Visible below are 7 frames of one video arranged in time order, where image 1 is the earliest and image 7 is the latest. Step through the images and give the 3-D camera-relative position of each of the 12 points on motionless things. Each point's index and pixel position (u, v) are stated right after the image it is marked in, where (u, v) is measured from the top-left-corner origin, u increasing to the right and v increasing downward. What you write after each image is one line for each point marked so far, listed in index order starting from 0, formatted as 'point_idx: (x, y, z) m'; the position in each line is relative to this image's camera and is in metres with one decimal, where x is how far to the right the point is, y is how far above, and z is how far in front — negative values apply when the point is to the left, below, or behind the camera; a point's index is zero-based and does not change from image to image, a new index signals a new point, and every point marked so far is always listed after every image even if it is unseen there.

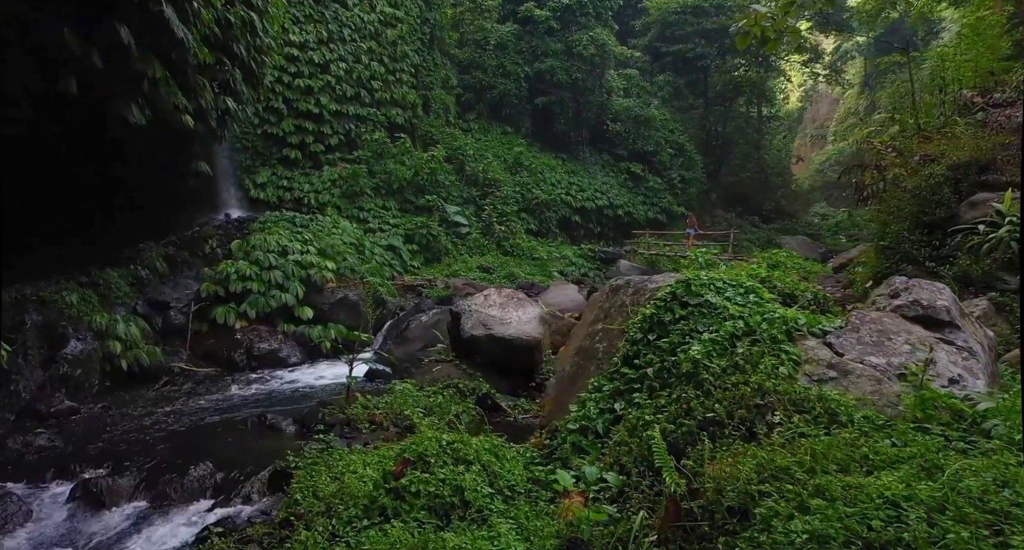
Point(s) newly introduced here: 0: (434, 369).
0: (-0.7, -0.9, +5.7) m
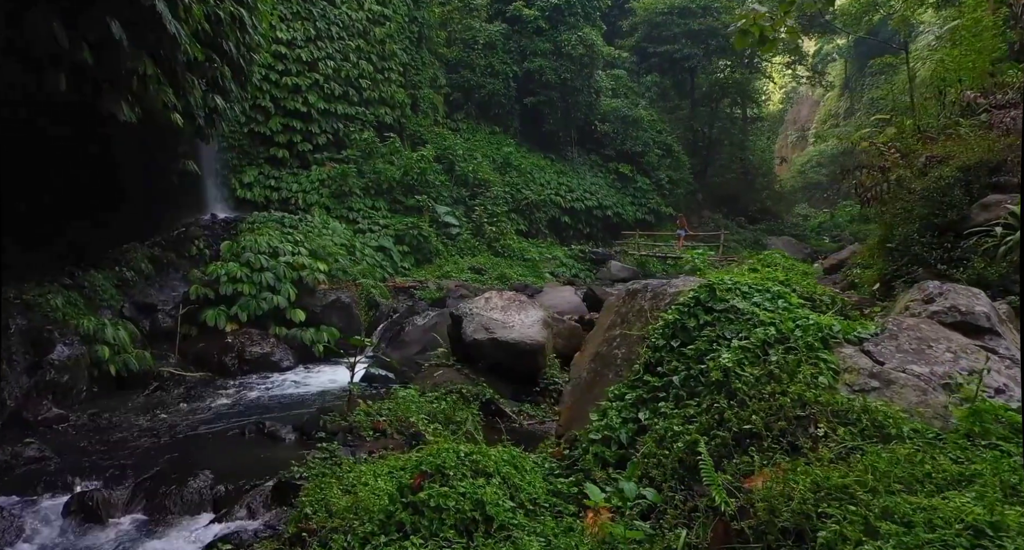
0: (-0.7, -0.9, +5.6) m
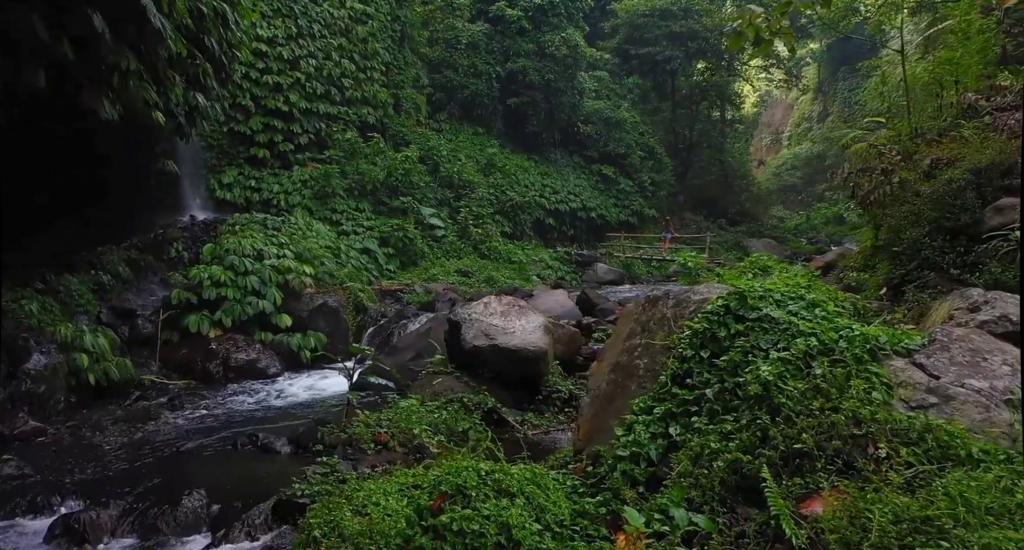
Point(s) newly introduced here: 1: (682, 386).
0: (-0.7, -0.9, +5.4) m
1: (+0.8, -0.5, +2.8) m
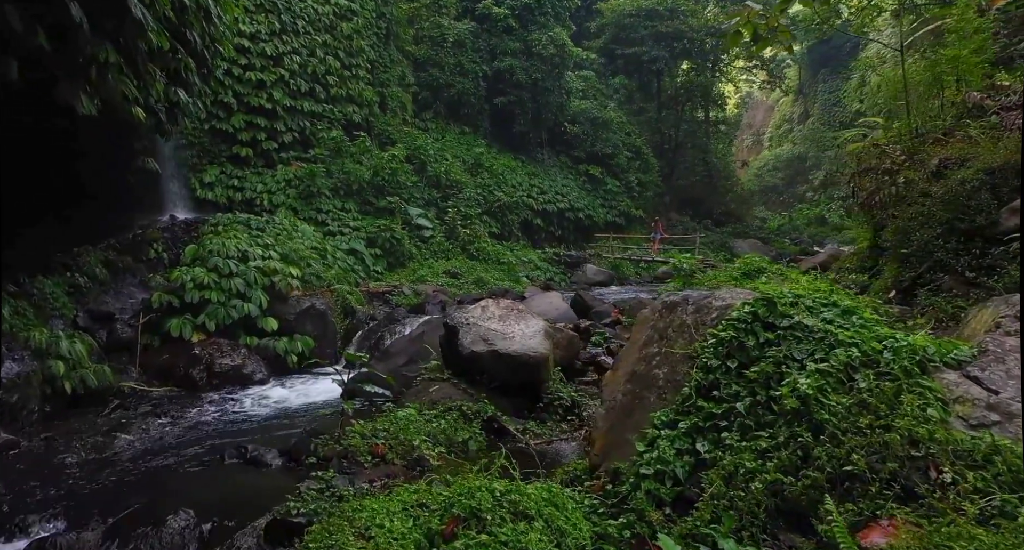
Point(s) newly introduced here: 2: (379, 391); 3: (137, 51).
0: (-0.7, -1.0, +5.2) m
1: (+0.9, -0.5, +2.7) m
2: (-1.3, -1.1, +5.7) m
3: (-3.2, +1.9, +5.2) m
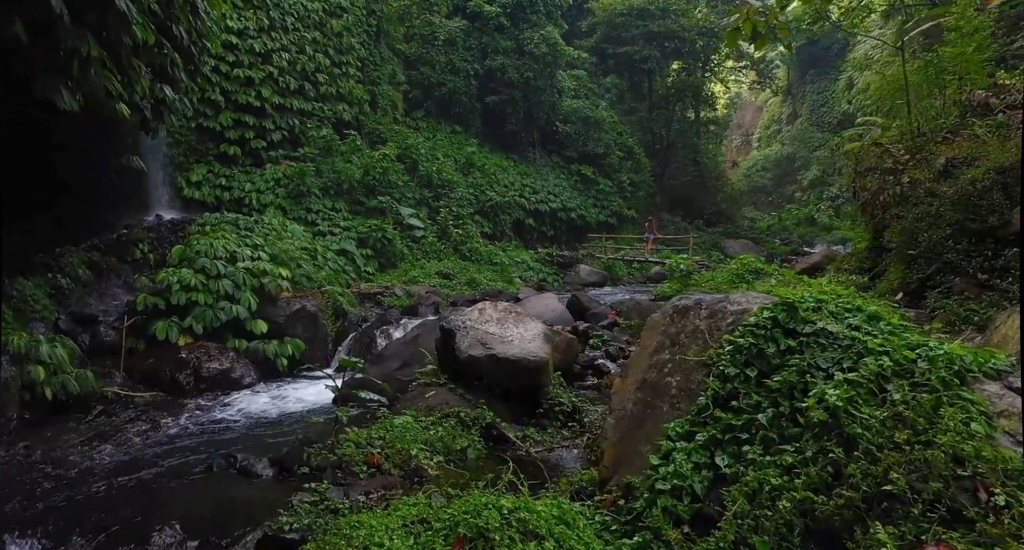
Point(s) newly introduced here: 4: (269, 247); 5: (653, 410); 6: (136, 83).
0: (-0.7, -1.0, +5.0) m
1: (+0.9, -0.6, +2.5) m
2: (-1.3, -1.1, +5.6) m
3: (-3.2, +1.9, +5.0) m
4: (-3.6, +0.4, +9.2) m
5: (+0.7, -0.6, +2.8) m
6: (-3.6, +1.8, +5.8) m
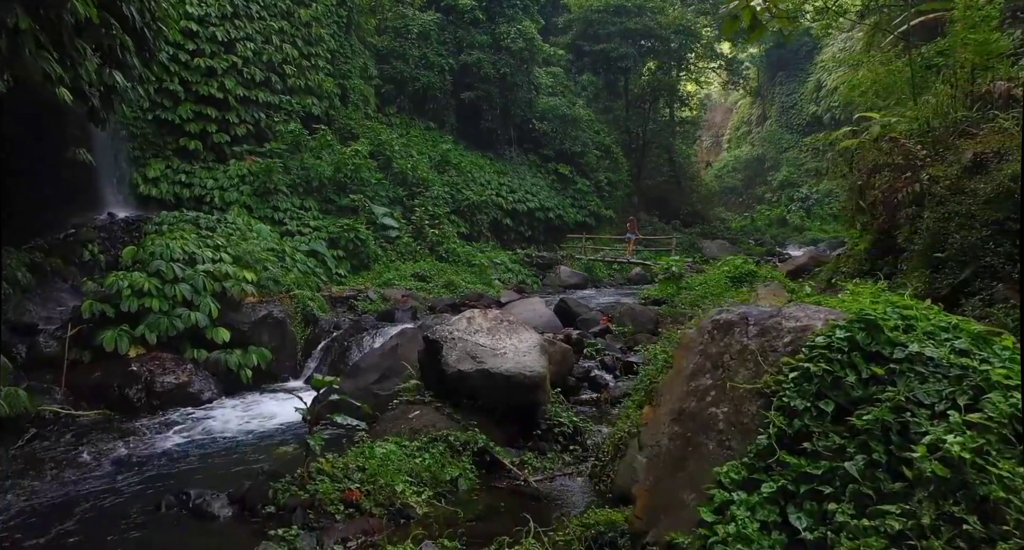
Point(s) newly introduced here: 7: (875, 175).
0: (-0.8, -1.0, +4.5) m
1: (+1.0, -0.6, +2.1) m
2: (-1.4, -1.2, +5.0) m
3: (-3.3, +1.9, +4.4) m
4: (-3.9, +0.4, +8.5) m
5: (+0.7, -0.7, +2.4) m
6: (-3.7, +1.8, +5.1) m
7: (+3.9, +1.1, +6.5) m
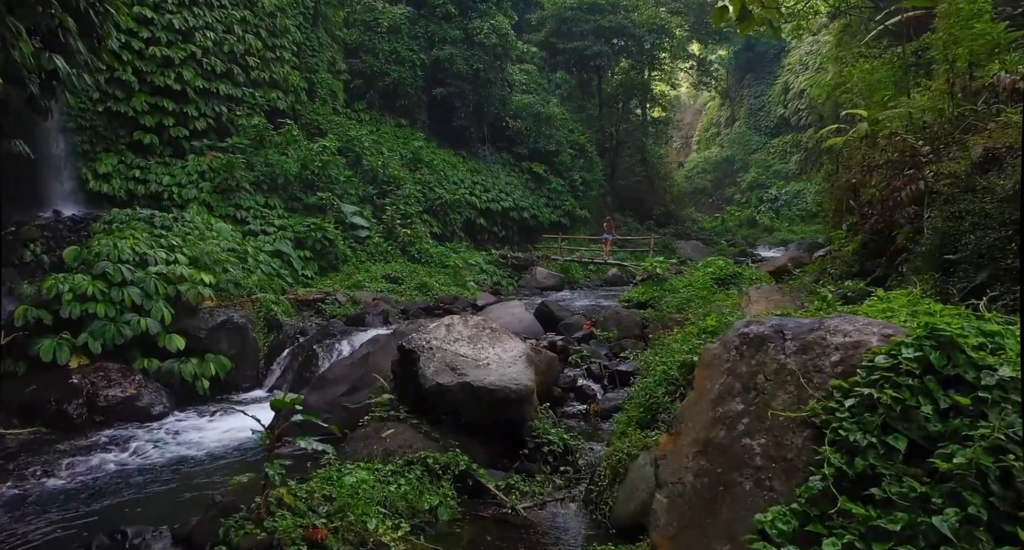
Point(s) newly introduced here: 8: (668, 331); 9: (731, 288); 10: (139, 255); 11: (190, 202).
0: (-0.9, -1.1, +4.1) m
1: (+1.0, -0.6, +1.7) m
2: (-1.5, -1.2, +4.5) m
3: (-3.4, +1.8, +3.8) m
4: (-4.2, +0.3, +7.9) m
5: (+0.7, -0.7, +2.0) m
6: (-3.8, +1.8, +4.6) m
7: (+3.7, +1.0, +6.2) m
8: (+1.5, -0.5, +5.9) m
9: (+2.8, -0.2, +7.7) m
10: (-4.3, +0.2, +7.1) m
11: (-5.8, +1.3, +11.0) m
